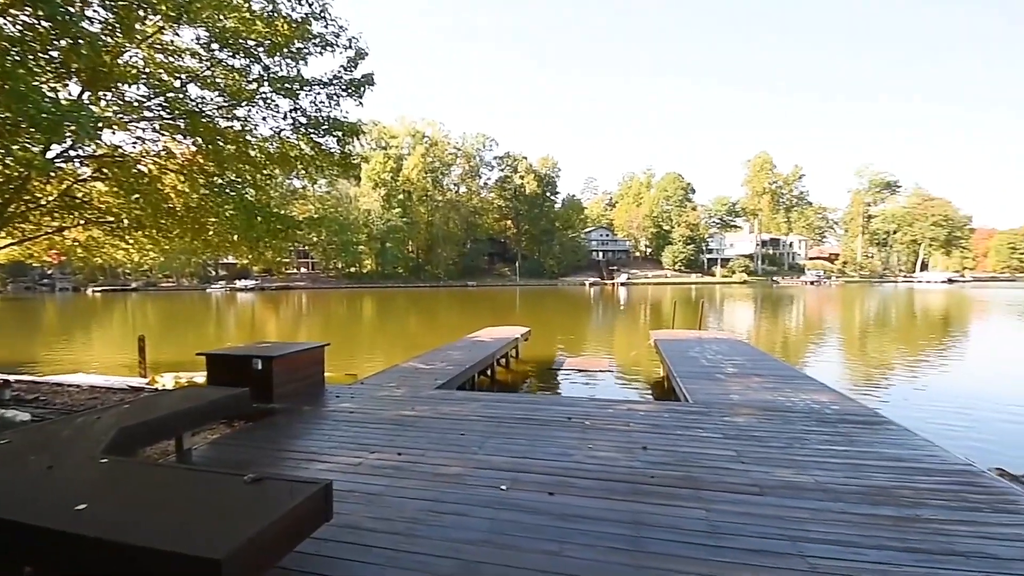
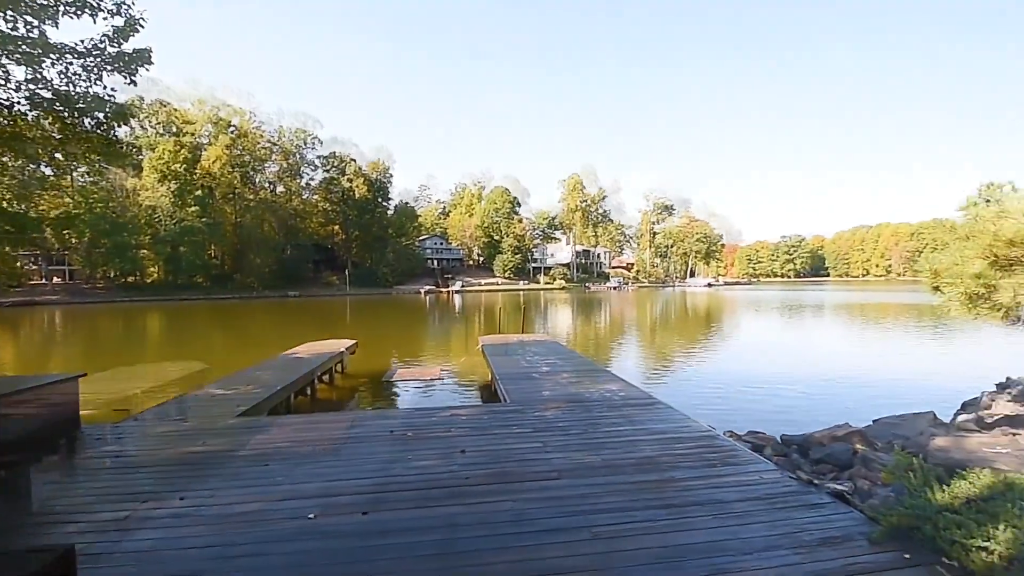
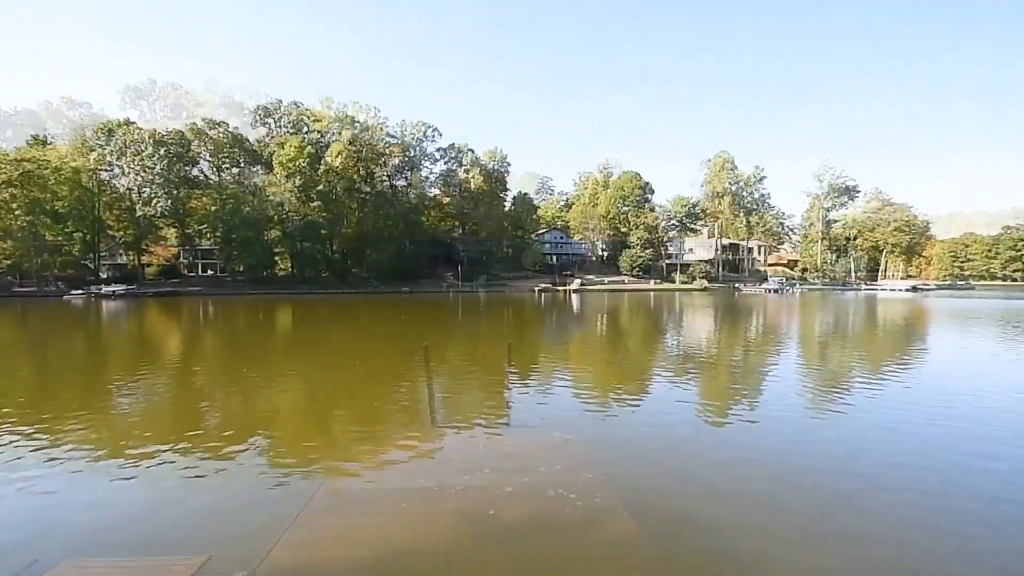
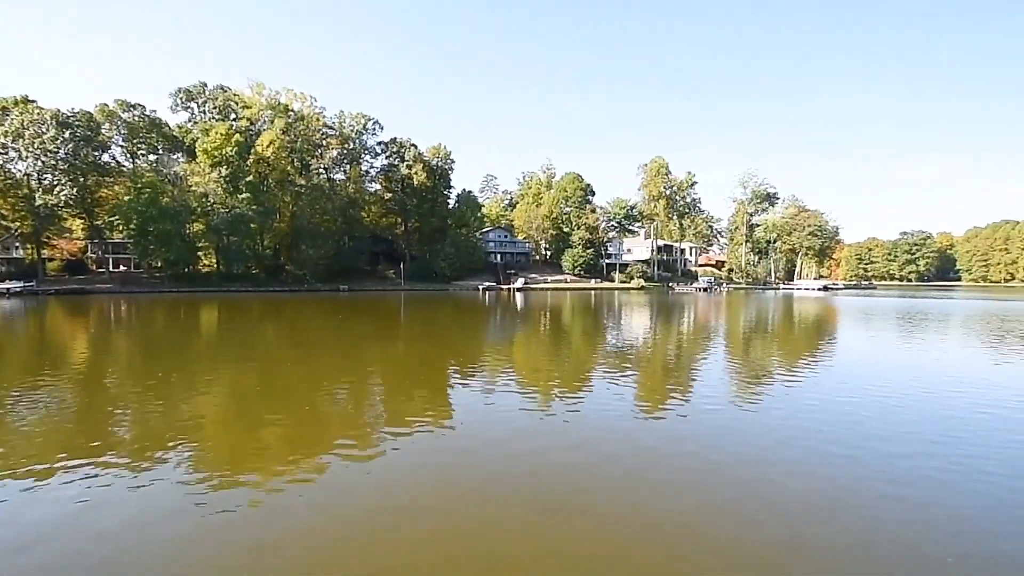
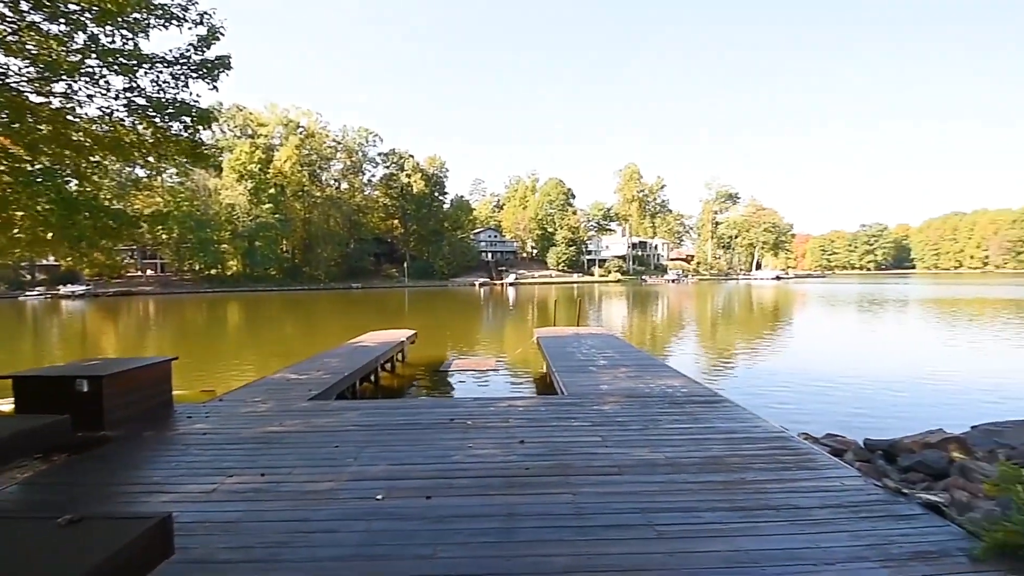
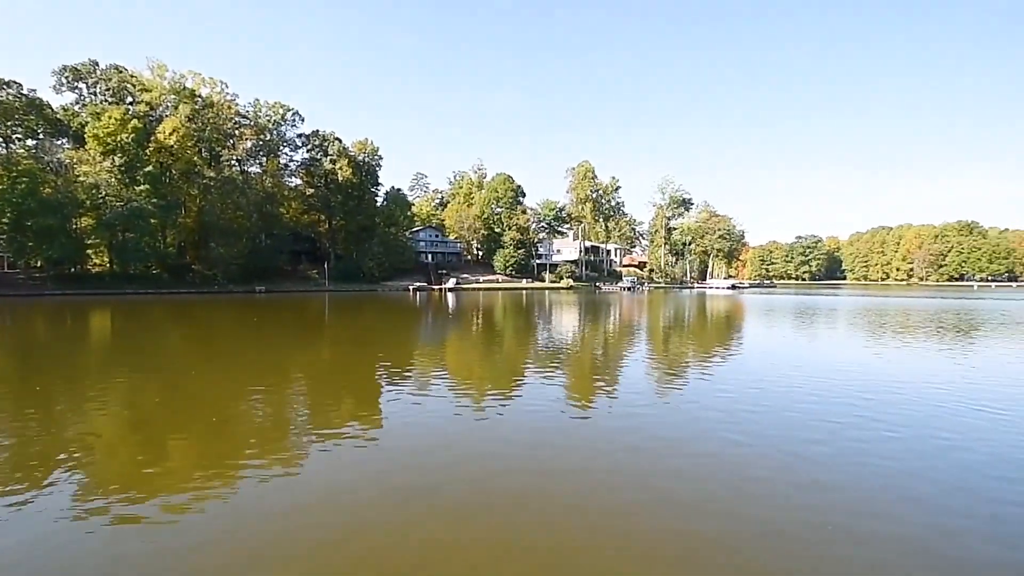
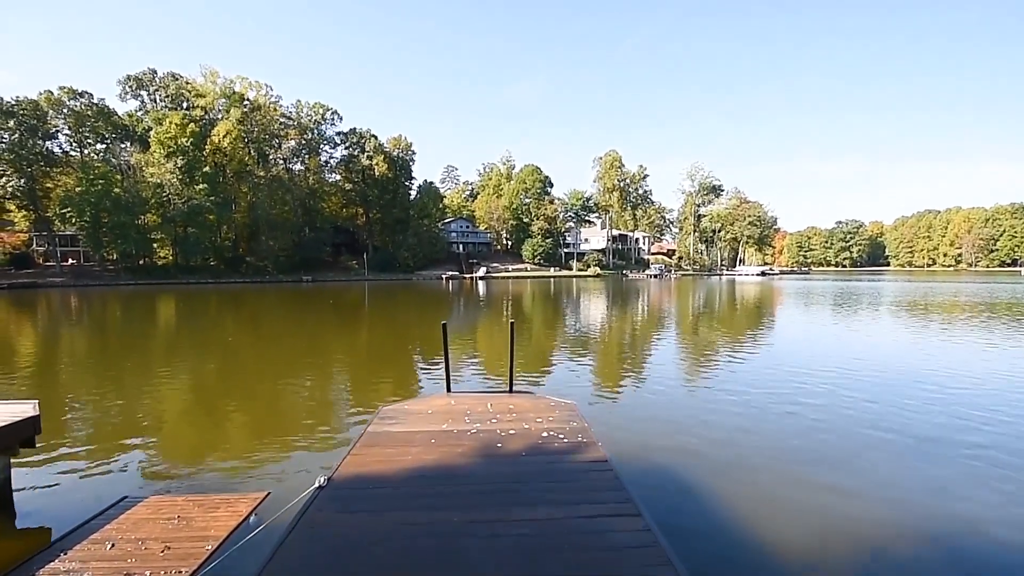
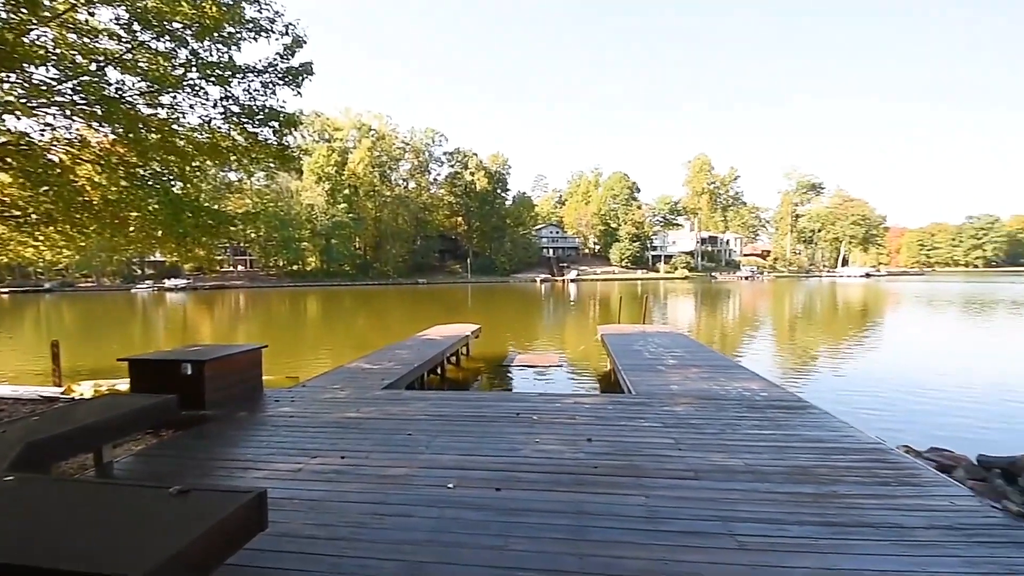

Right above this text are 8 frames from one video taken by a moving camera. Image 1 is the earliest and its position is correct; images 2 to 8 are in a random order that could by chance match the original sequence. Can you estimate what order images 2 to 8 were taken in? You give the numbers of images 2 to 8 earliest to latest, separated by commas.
8, 5, 2, 7, 3, 4, 6
